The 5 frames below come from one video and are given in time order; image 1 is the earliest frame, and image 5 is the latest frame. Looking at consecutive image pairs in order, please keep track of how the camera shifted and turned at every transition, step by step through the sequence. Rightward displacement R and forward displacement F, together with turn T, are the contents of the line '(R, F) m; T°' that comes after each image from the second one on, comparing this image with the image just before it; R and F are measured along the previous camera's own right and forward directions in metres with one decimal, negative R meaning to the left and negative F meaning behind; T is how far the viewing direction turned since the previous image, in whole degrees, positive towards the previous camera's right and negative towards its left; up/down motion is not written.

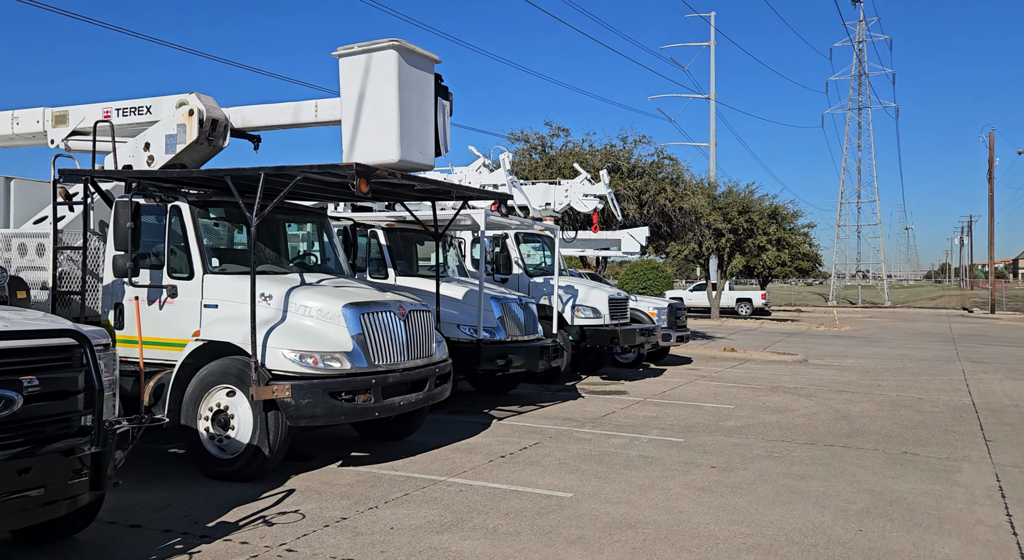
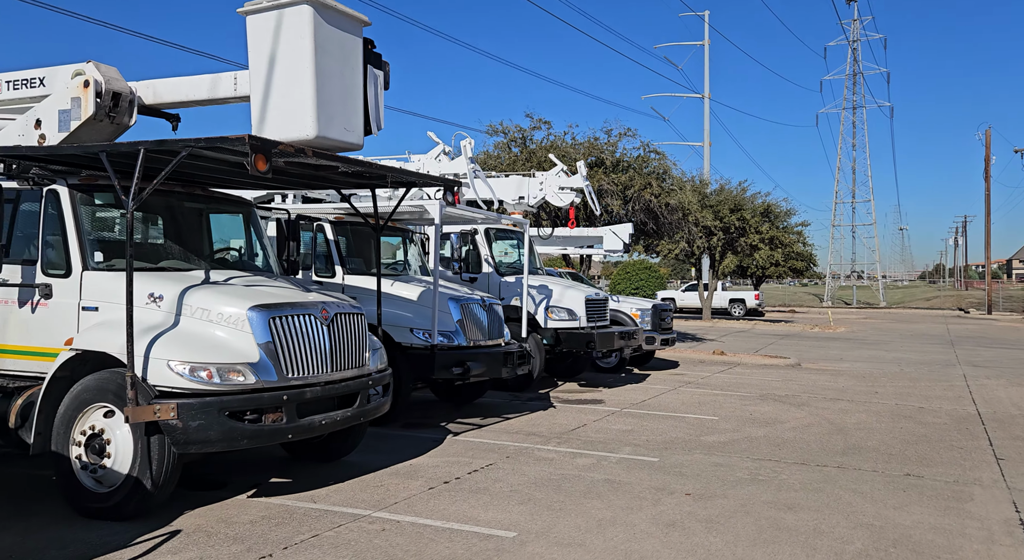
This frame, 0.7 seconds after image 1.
(+0.4, +1.1) m; 0°
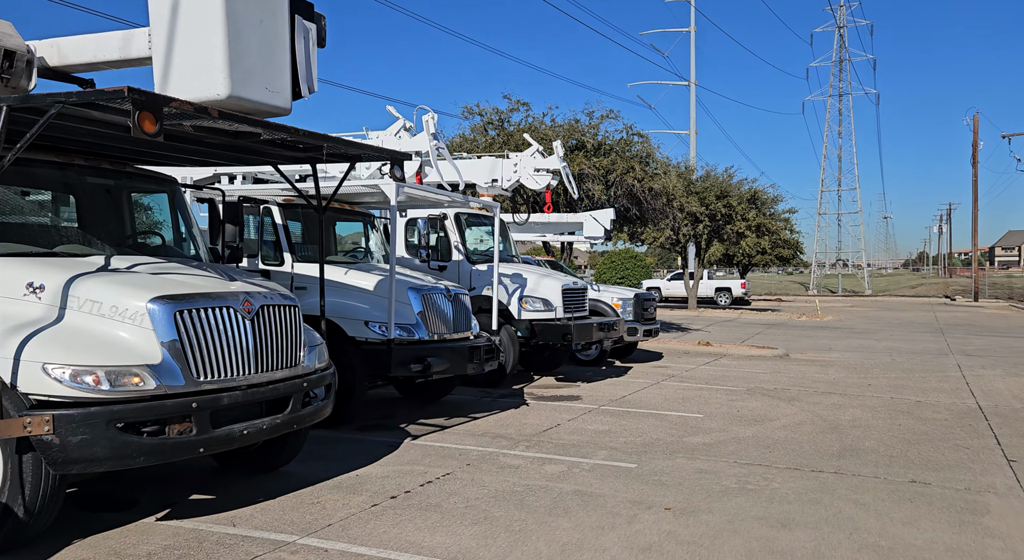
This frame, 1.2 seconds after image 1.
(+0.2, +0.9) m; +1°
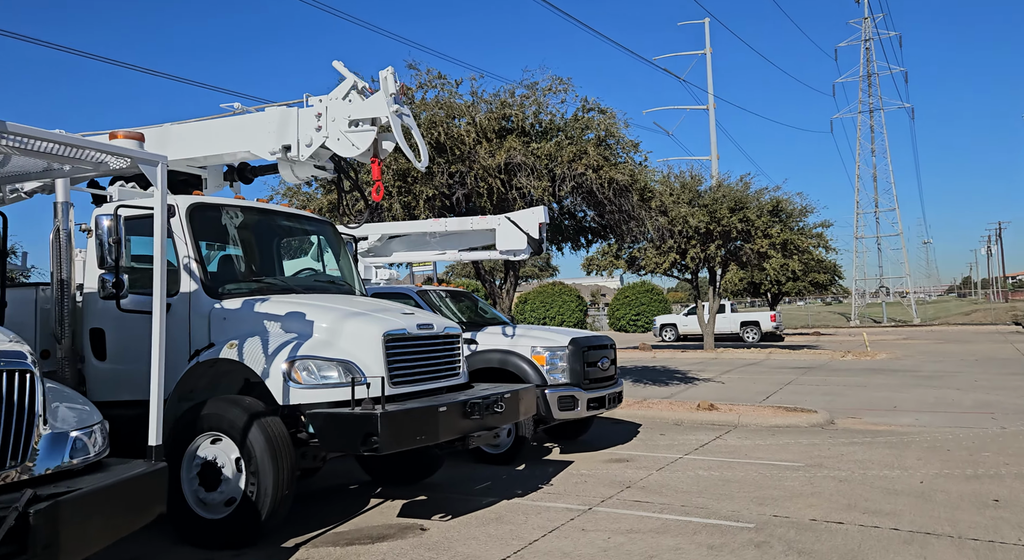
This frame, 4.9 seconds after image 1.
(+2.0, +6.6) m; -2°
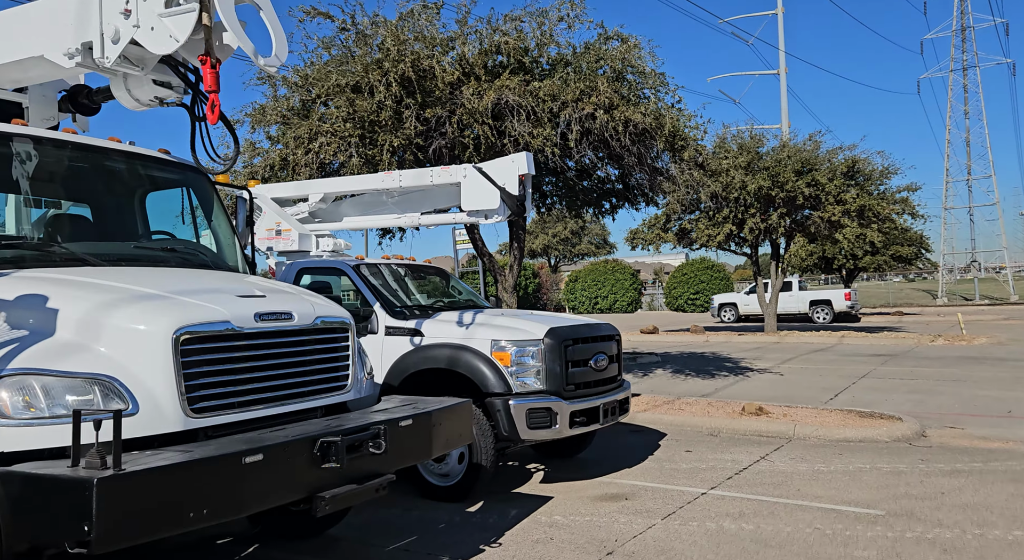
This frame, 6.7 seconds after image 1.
(+0.9, +2.8) m; -4°
